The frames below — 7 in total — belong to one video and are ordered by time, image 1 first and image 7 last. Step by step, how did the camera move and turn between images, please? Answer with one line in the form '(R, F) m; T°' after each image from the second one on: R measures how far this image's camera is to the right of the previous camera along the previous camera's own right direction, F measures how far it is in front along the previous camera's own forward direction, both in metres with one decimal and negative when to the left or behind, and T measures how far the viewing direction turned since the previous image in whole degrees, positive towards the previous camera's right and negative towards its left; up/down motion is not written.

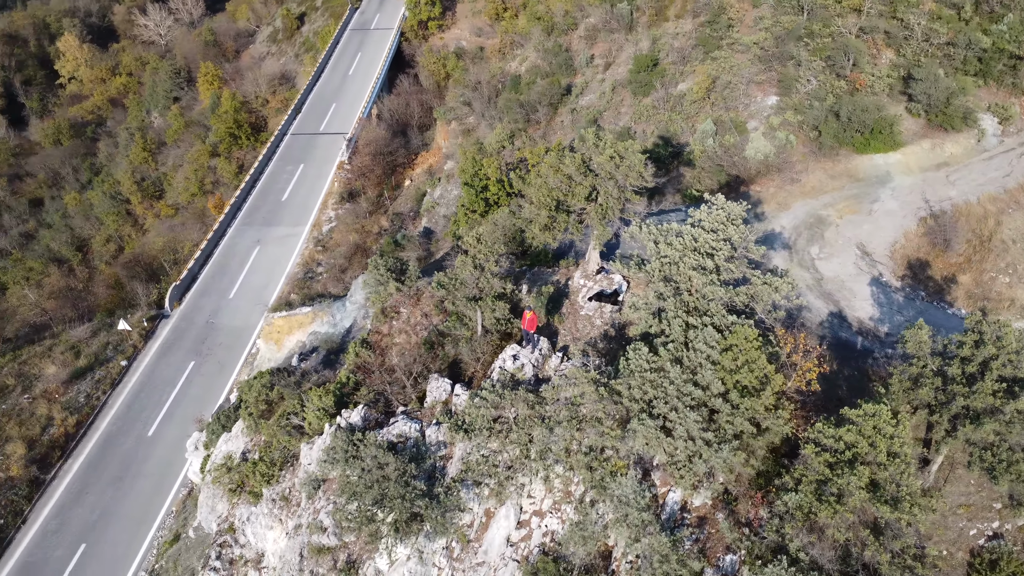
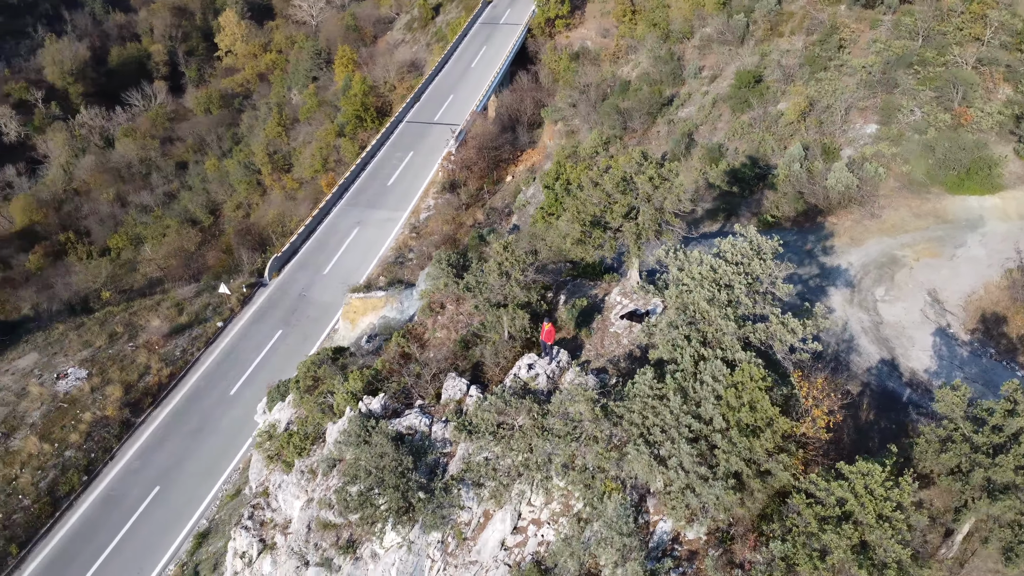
(+1.2, -0.1) m; -8°
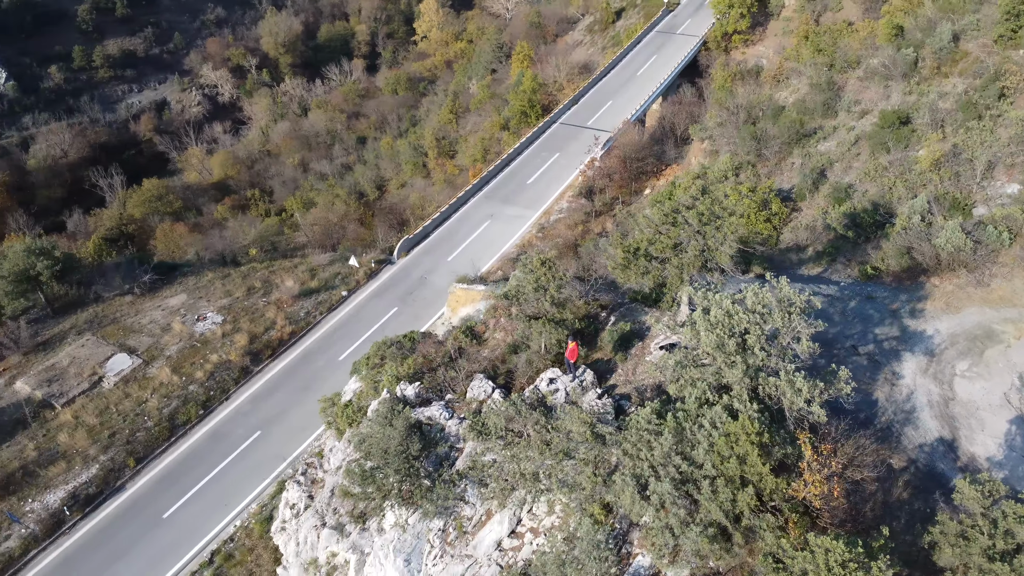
(+1.6, -0.2) m; -12°
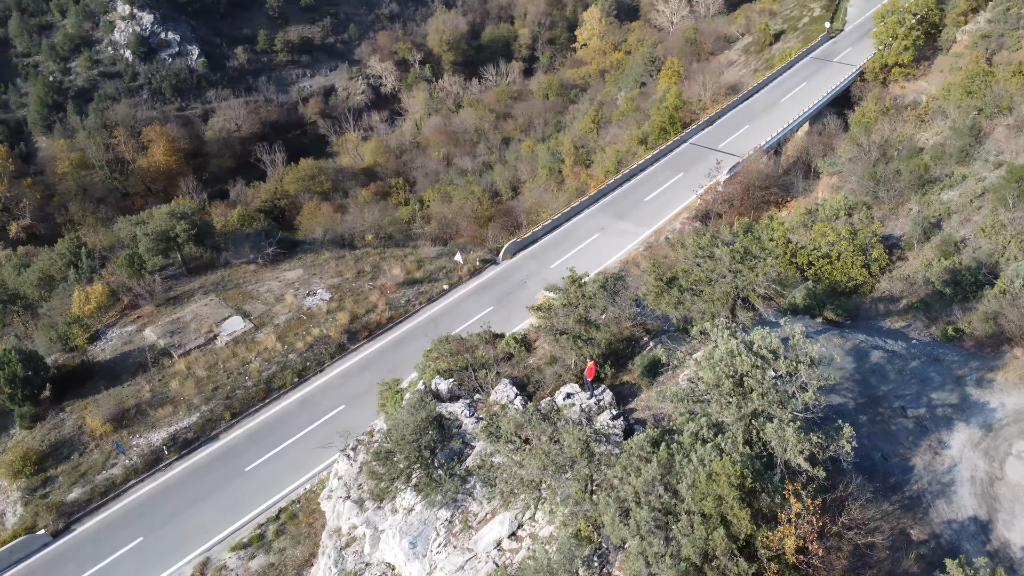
(+1.4, -0.3) m; -10°
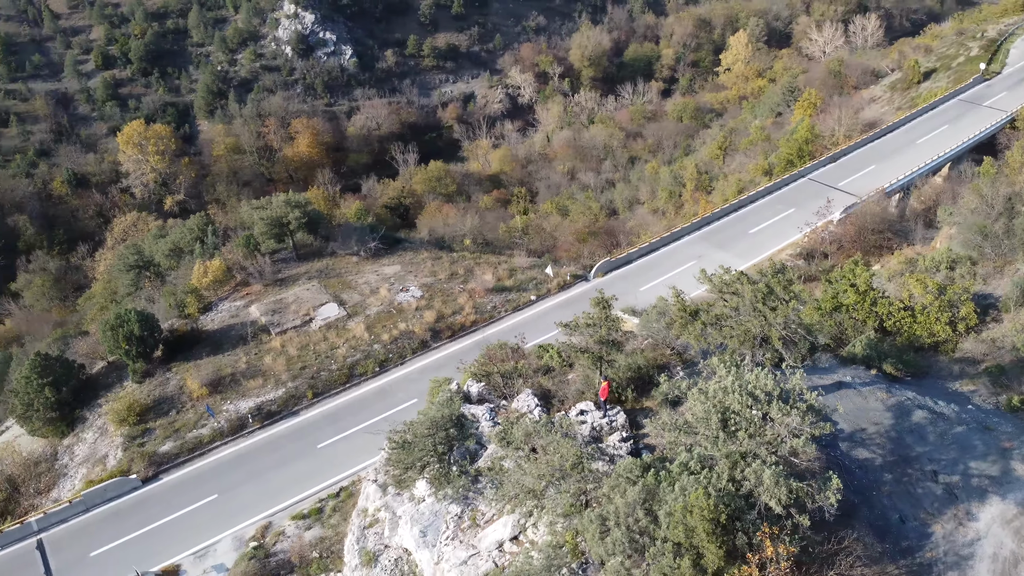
(+1.4, -0.4) m; -9°
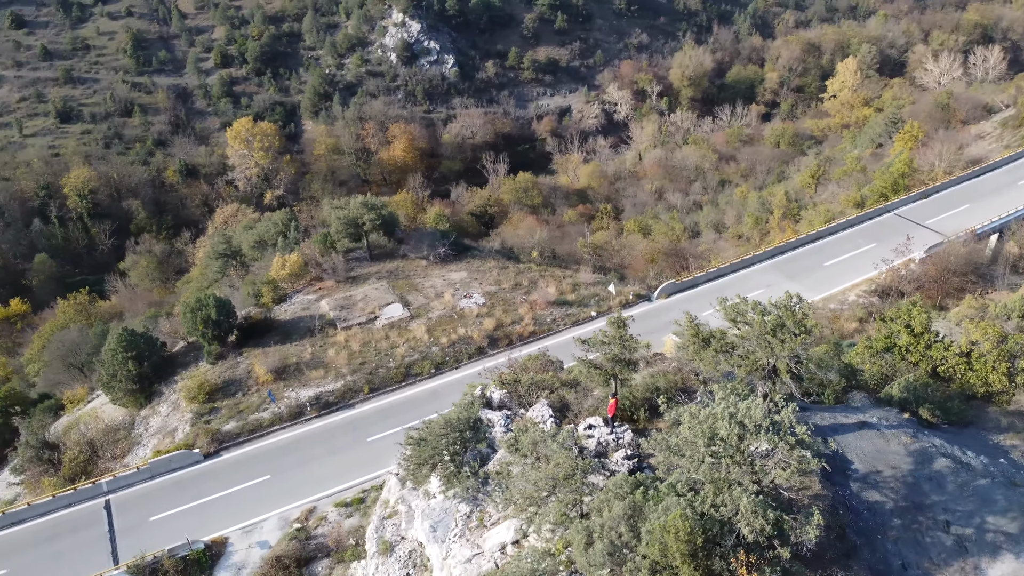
(+1.0, -0.4) m; -6°
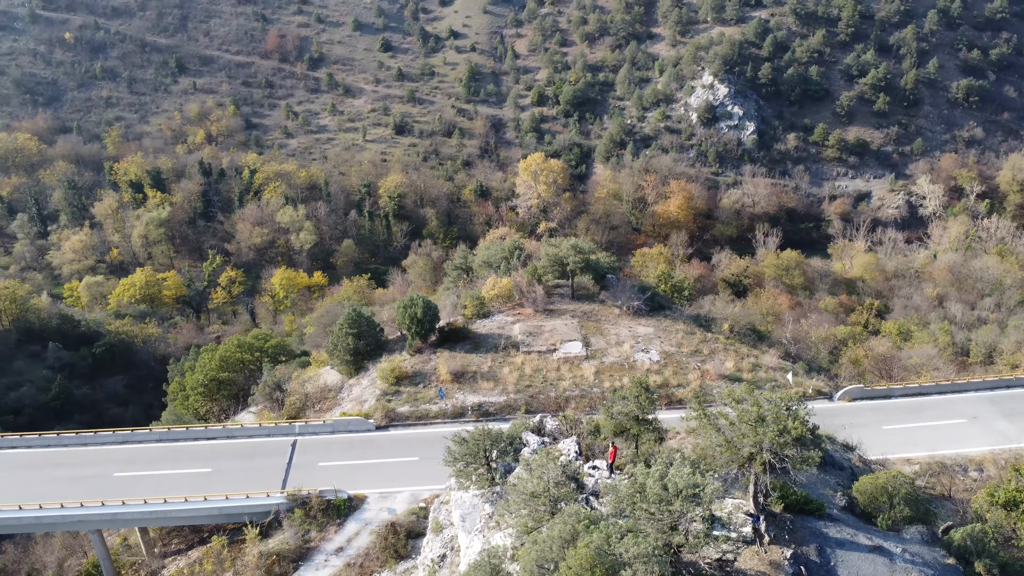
(+3.8, -1.4) m; -20°
